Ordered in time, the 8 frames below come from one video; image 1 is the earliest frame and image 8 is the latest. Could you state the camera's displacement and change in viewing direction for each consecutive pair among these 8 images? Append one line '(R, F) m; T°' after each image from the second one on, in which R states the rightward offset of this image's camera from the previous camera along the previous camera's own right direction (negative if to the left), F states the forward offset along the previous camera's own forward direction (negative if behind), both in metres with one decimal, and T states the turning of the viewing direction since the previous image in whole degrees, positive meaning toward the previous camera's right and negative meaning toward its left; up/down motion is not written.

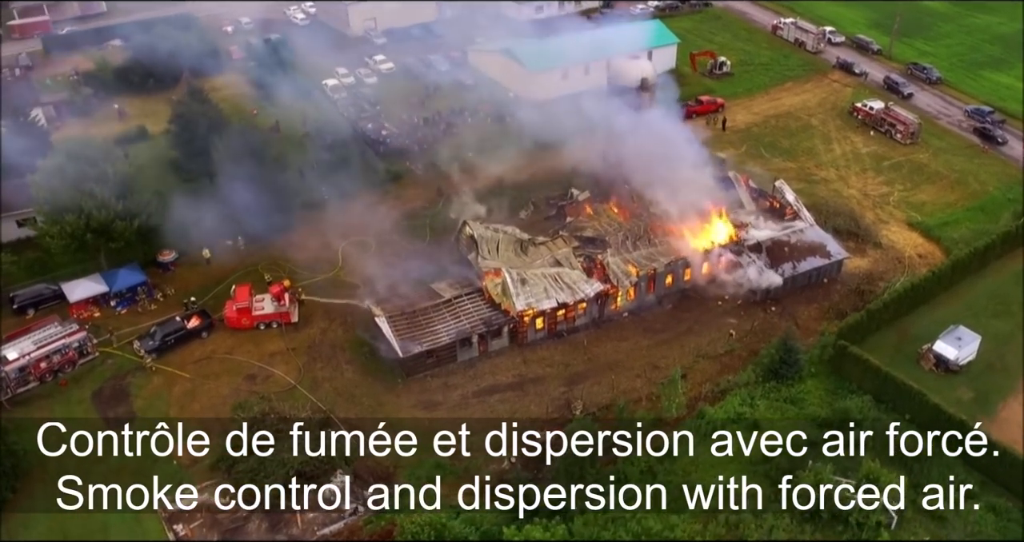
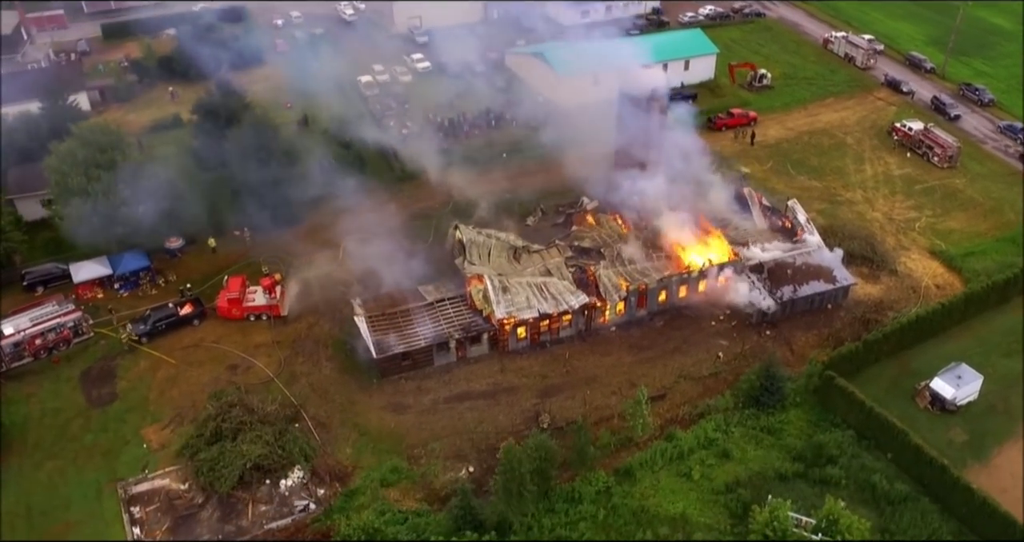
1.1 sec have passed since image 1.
(+2.9, +0.3) m; -5°
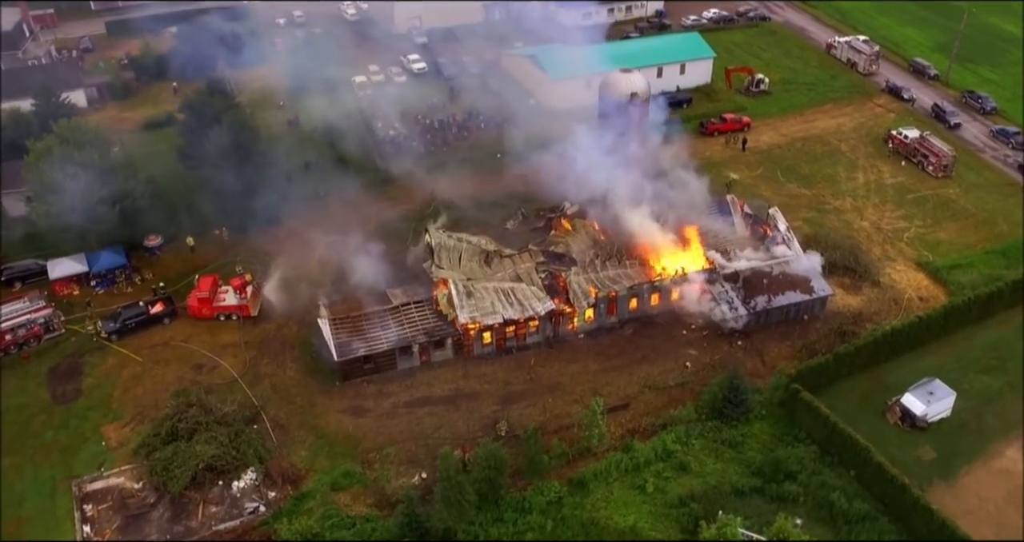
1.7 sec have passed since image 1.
(+1.9, +0.3) m; -2°
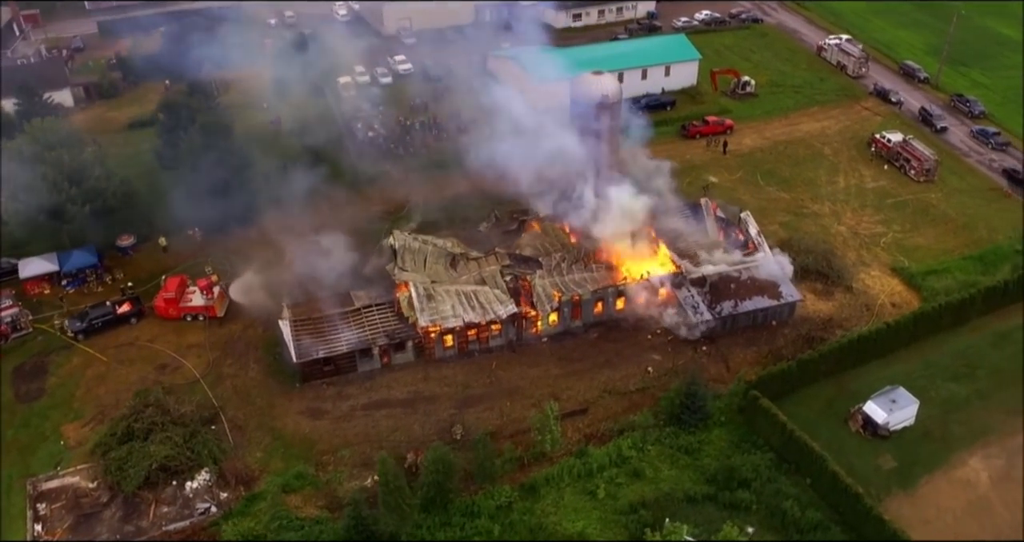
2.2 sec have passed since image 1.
(+1.6, +0.1) m; -1°
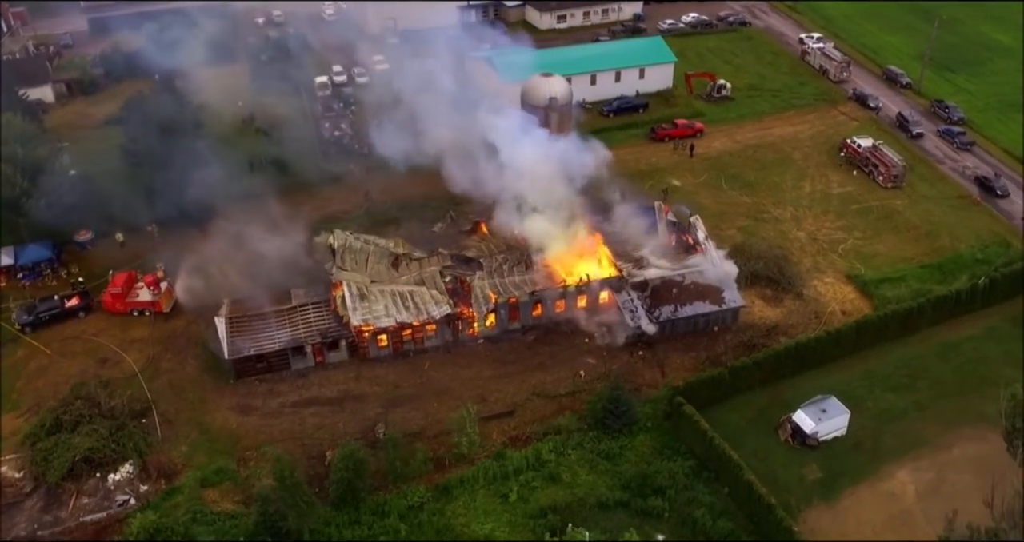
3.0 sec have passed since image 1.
(+2.9, +0.1) m; -2°
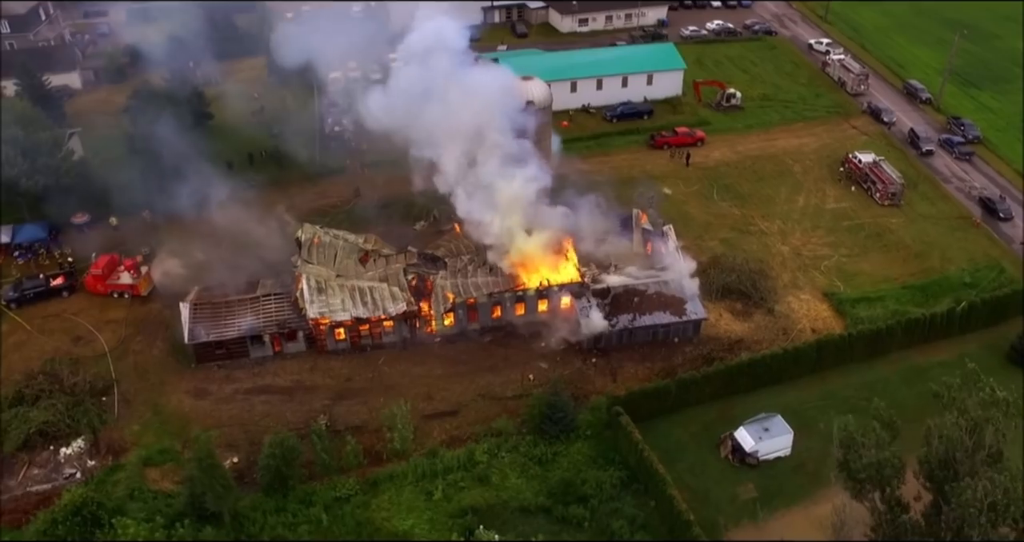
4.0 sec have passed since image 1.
(+3.4, 0.0) m; -5°
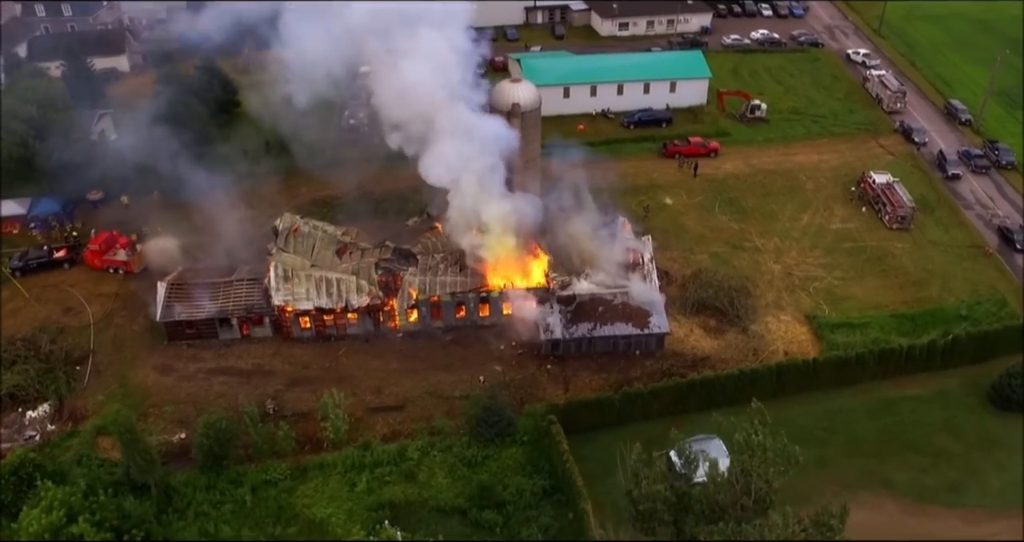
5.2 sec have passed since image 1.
(+4.1, +0.3) m; -6°
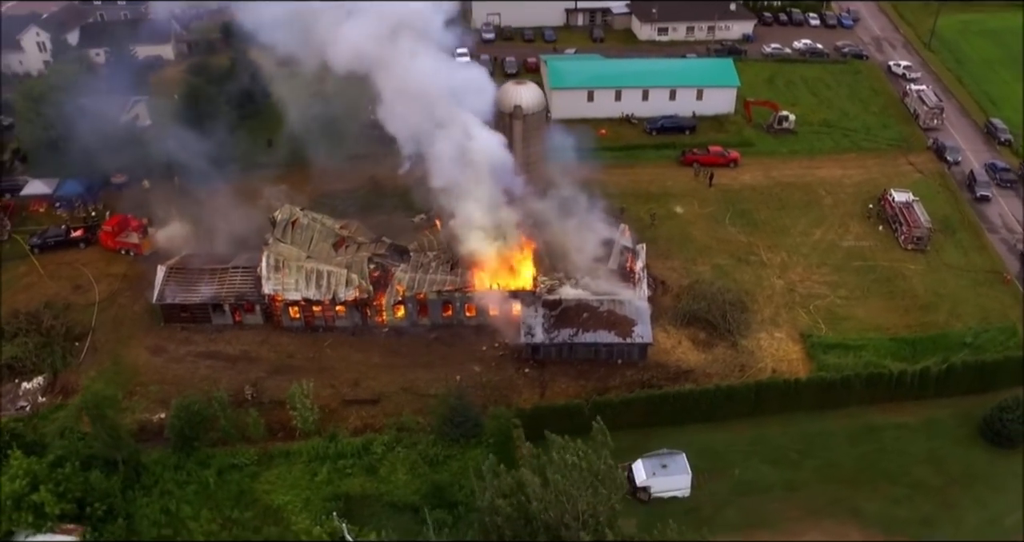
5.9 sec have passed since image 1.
(+2.7, +0.2) m; -5°
